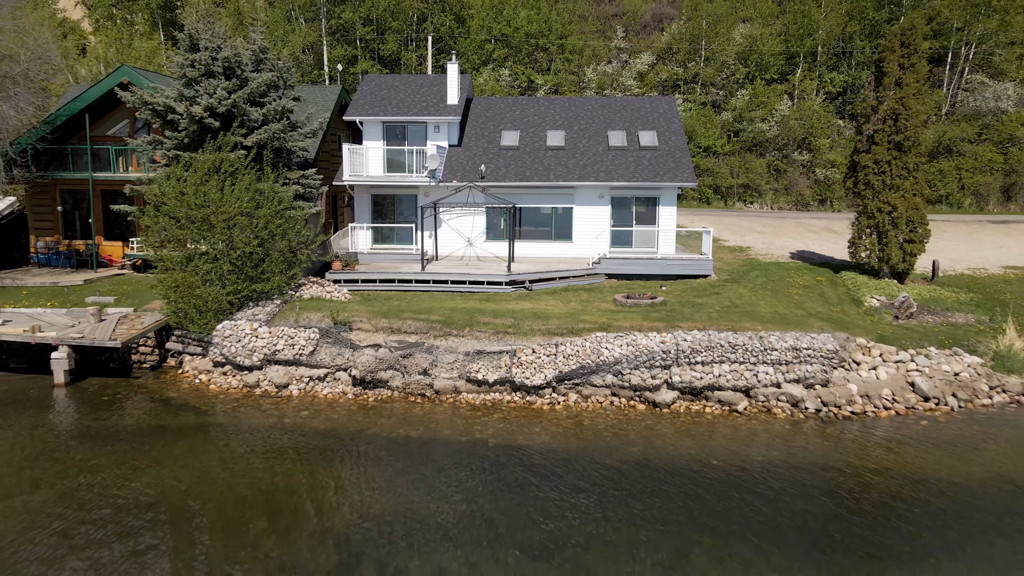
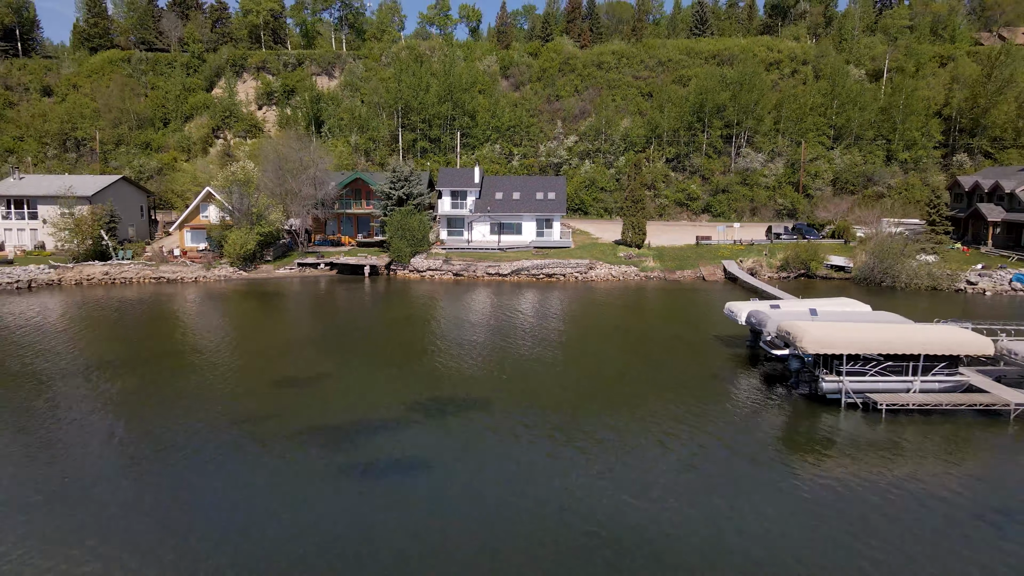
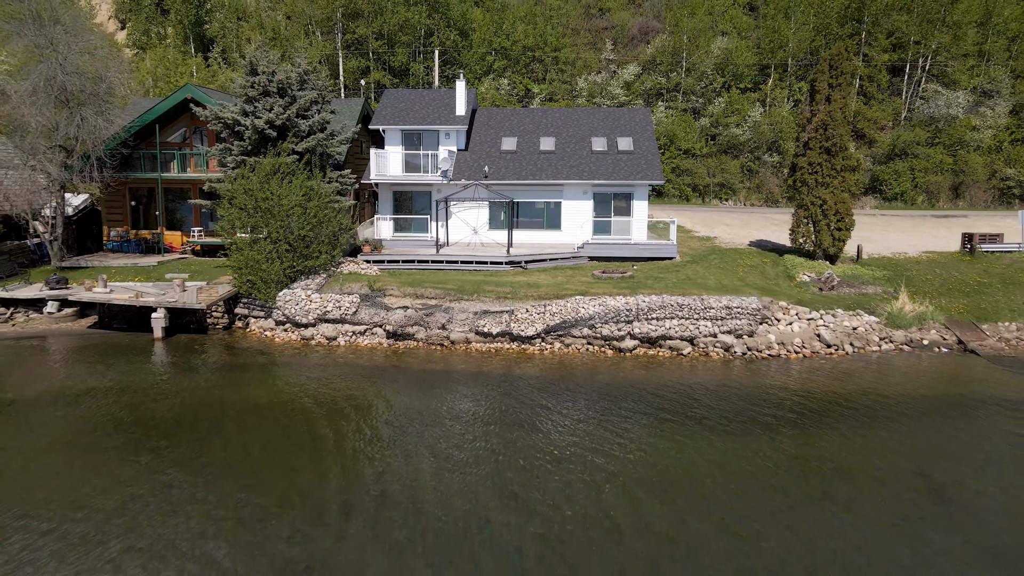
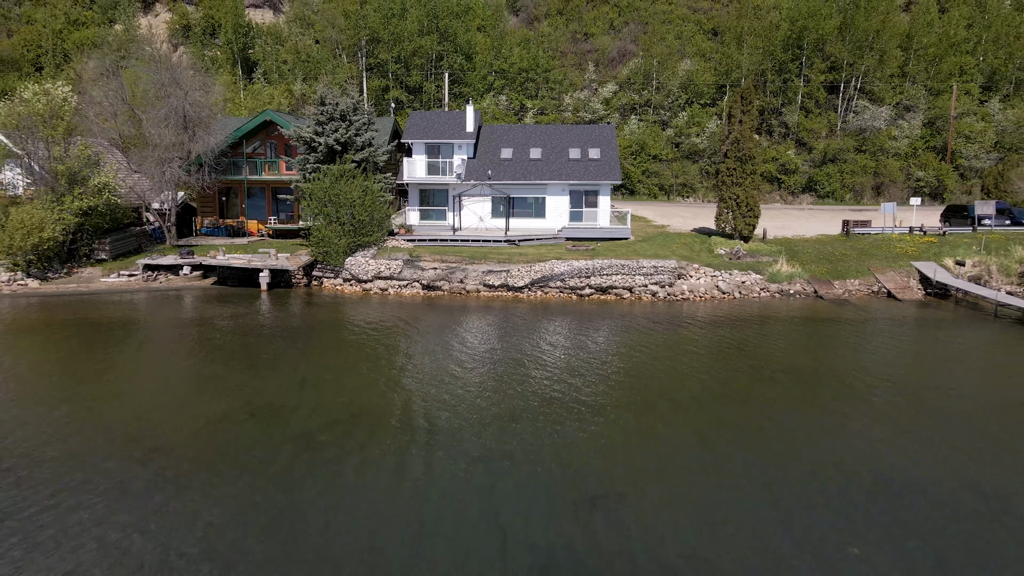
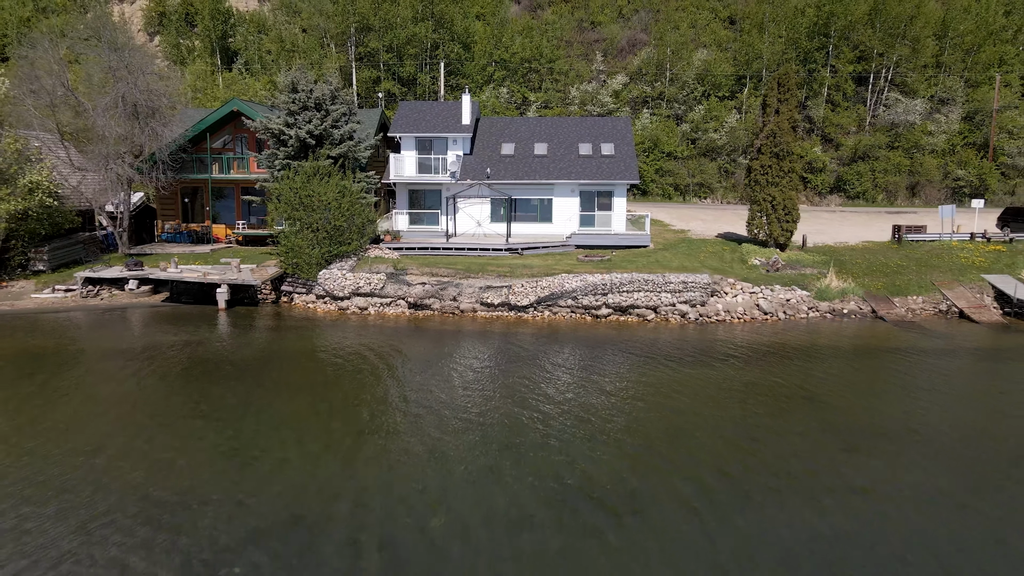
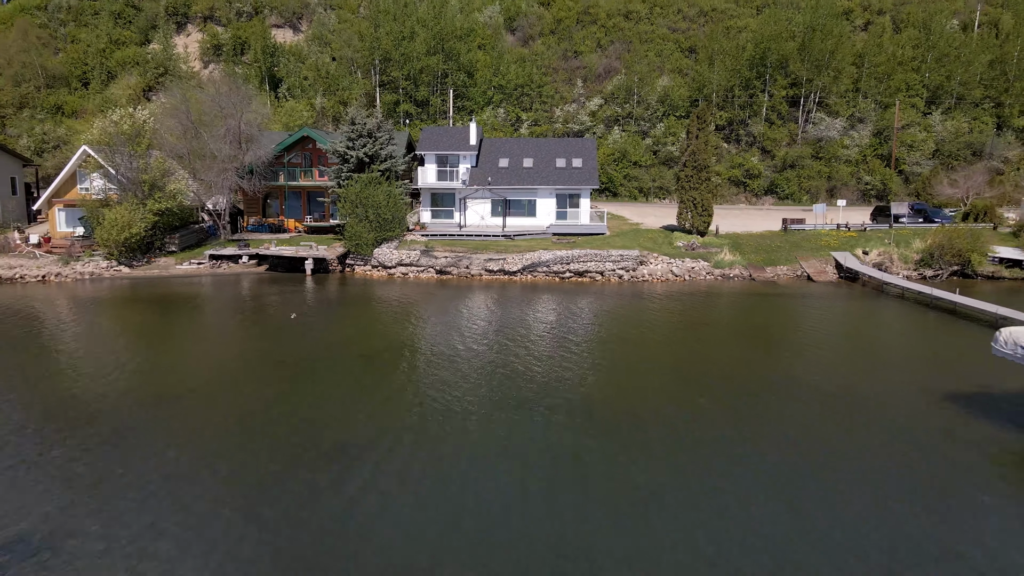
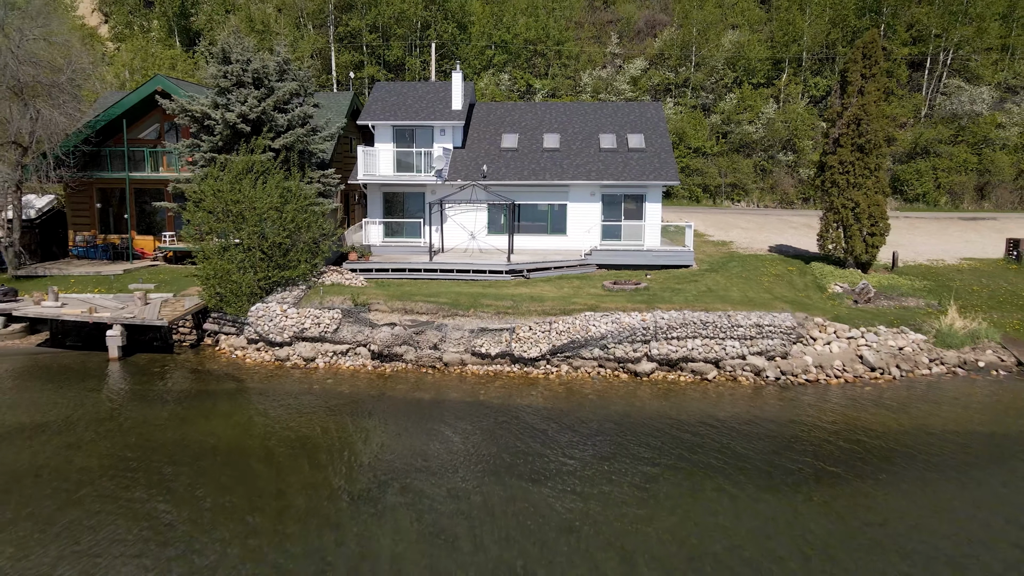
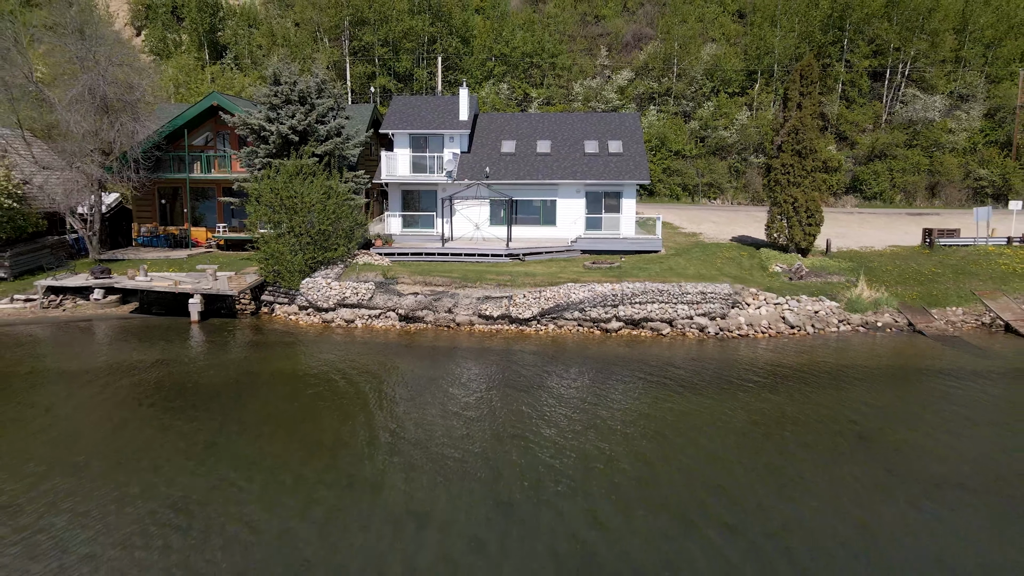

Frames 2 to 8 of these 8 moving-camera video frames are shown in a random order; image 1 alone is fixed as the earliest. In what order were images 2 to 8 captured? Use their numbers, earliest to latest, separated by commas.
7, 3, 8, 5, 4, 6, 2
